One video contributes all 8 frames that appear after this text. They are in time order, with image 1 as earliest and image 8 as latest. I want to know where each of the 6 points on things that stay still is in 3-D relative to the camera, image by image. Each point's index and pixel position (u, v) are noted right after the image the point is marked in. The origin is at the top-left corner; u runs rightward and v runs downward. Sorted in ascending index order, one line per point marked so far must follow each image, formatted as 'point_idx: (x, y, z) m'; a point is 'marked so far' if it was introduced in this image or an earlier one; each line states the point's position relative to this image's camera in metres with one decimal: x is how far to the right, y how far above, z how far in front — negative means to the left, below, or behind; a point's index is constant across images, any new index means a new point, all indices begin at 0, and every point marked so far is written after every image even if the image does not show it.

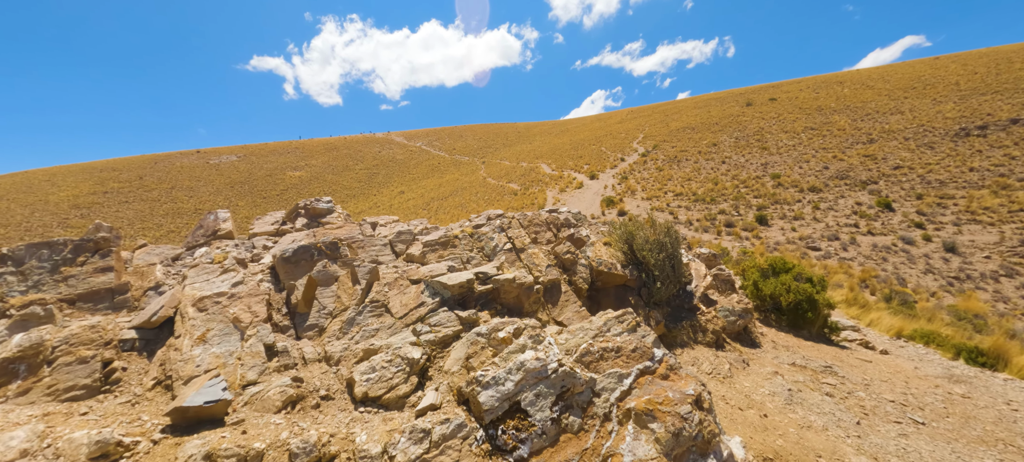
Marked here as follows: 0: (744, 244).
0: (+11.5, -0.5, +19.5) m
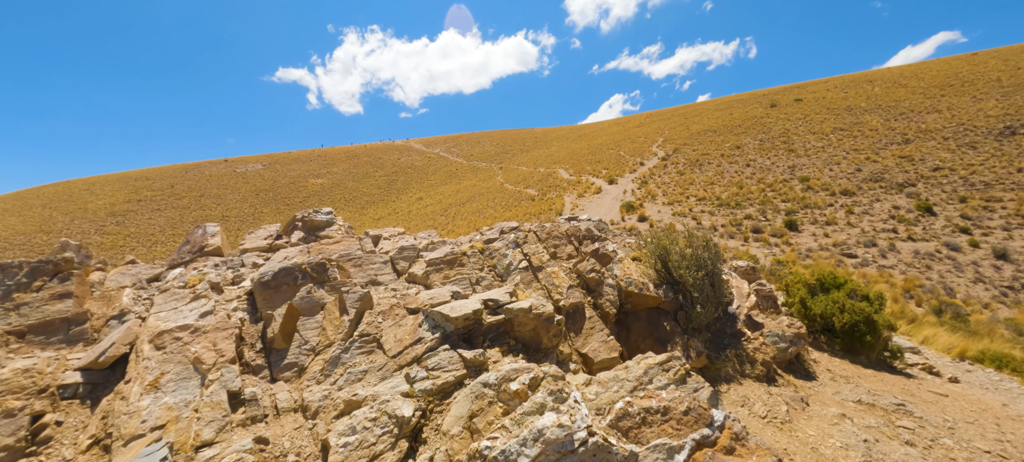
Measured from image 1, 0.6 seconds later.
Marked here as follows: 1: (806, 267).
0: (+12.4, -0.8, +18.5) m
1: (+12.2, -1.3, +16.3) m
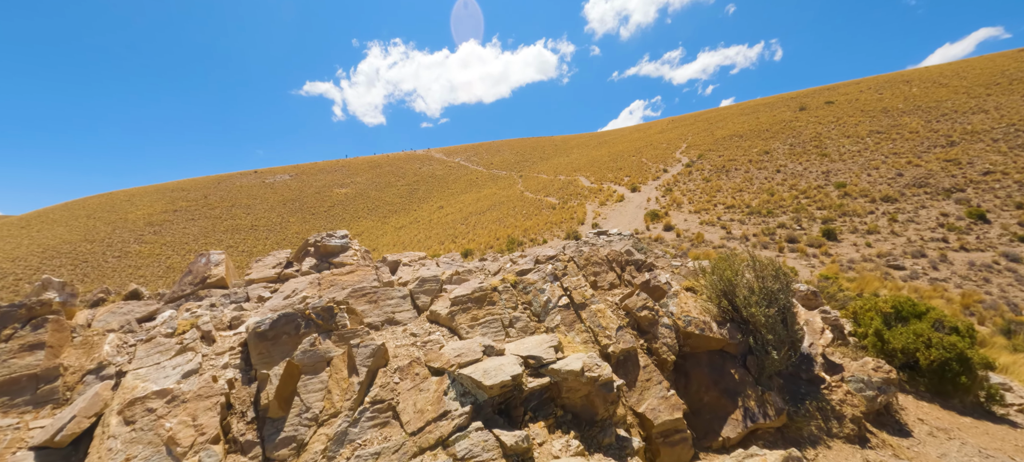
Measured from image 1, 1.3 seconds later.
0: (+13.4, -1.3, +17.3) m
1: (+13.1, -1.8, +15.1) m
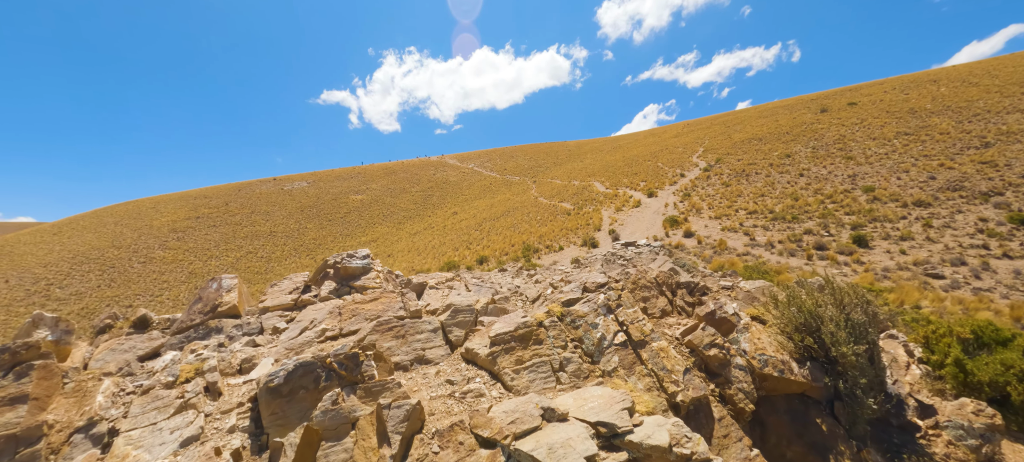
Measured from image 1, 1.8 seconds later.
0: (+14.2, -1.7, +16.4) m
1: (+13.8, -2.1, +14.2) m
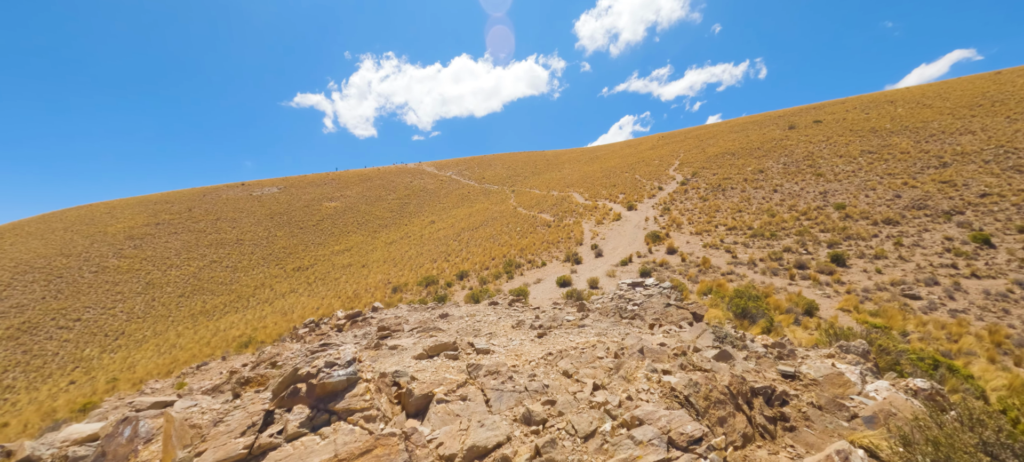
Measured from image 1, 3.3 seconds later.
0: (+13.7, -2.7, +16.4) m
1: (+13.4, -3.1, +14.1) m
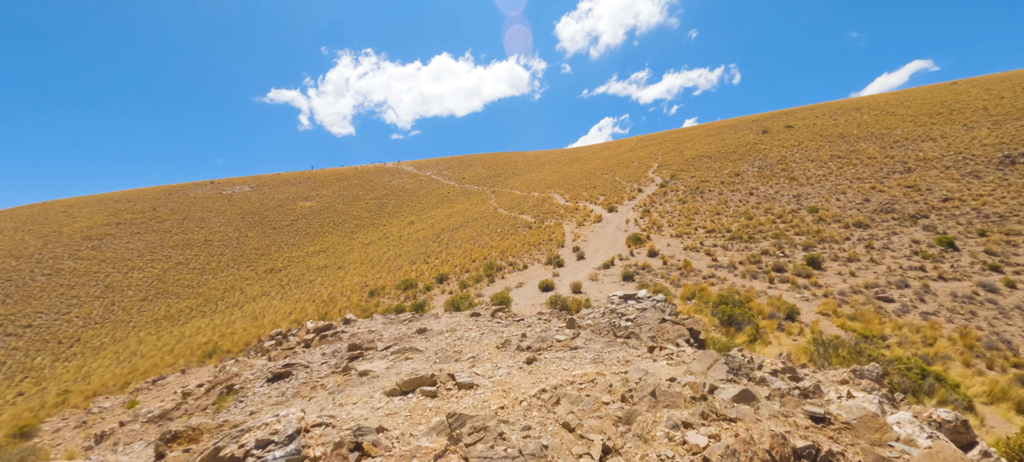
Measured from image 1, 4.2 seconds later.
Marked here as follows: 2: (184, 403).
0: (+12.9, -2.9, +16.4) m
1: (+12.8, -3.3, +14.2) m
2: (-7.8, -4.1, +9.1) m
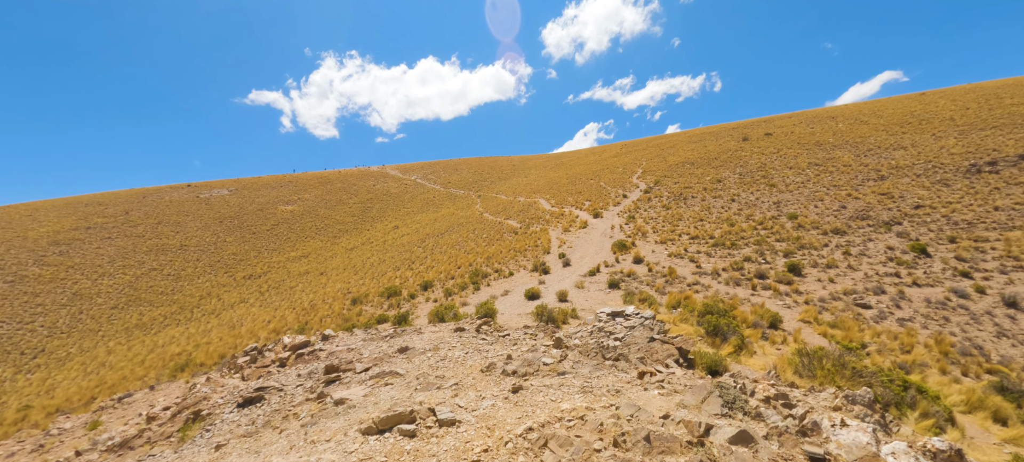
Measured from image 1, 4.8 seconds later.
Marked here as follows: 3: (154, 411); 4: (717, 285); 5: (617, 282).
0: (+12.3, -3.3, +16.6) m
1: (+12.3, -3.7, +14.4) m
2: (-8.2, -4.5, +8.5) m
3: (-9.3, -4.7, +9.9) m
4: (+10.2, -2.8, +18.9) m
5: (+5.4, -2.7, +19.5) m
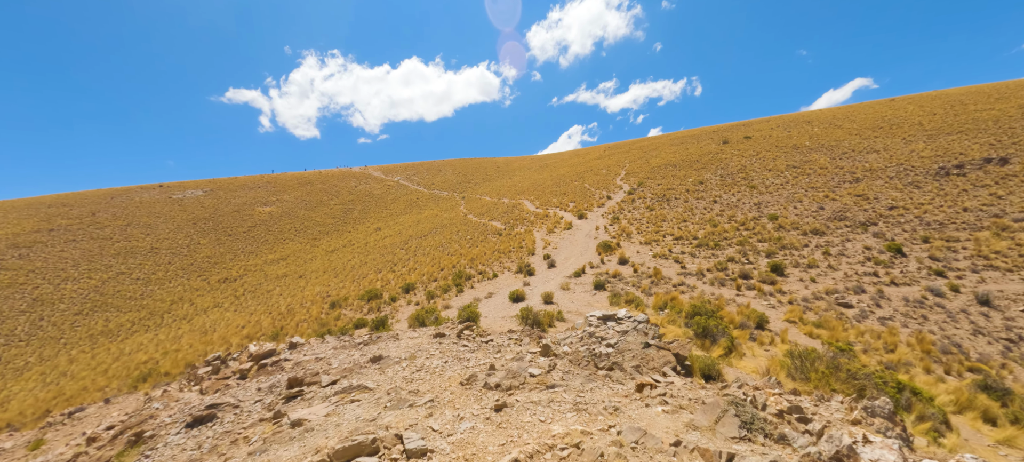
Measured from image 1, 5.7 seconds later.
0: (+11.6, -3.3, +16.5) m
1: (+11.7, -3.6, +14.3) m
2: (-8.5, -4.4, +7.6) m
3: (-9.7, -4.6, +8.9) m
4: (+9.4, -2.8, +18.7) m
5: (+4.6, -2.7, +19.1) m
